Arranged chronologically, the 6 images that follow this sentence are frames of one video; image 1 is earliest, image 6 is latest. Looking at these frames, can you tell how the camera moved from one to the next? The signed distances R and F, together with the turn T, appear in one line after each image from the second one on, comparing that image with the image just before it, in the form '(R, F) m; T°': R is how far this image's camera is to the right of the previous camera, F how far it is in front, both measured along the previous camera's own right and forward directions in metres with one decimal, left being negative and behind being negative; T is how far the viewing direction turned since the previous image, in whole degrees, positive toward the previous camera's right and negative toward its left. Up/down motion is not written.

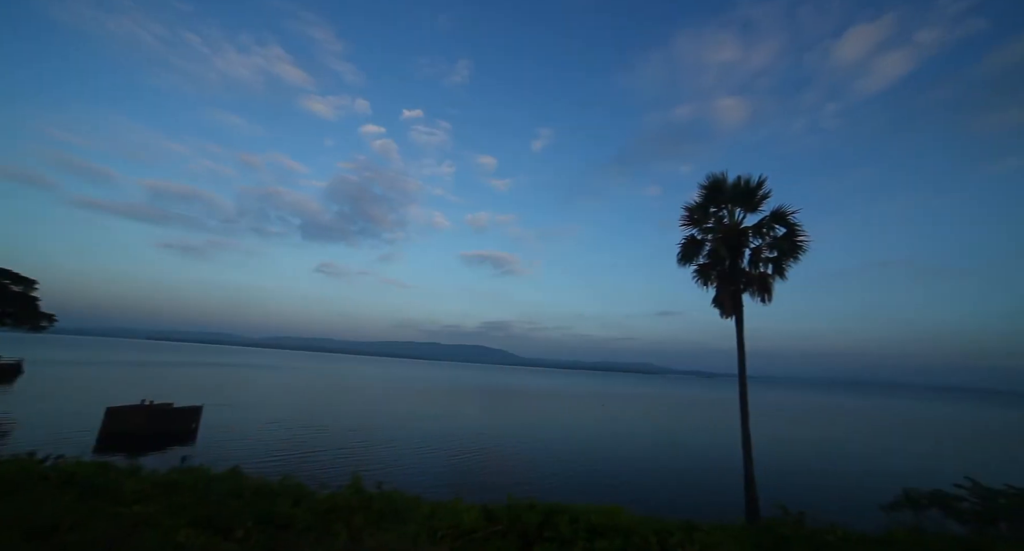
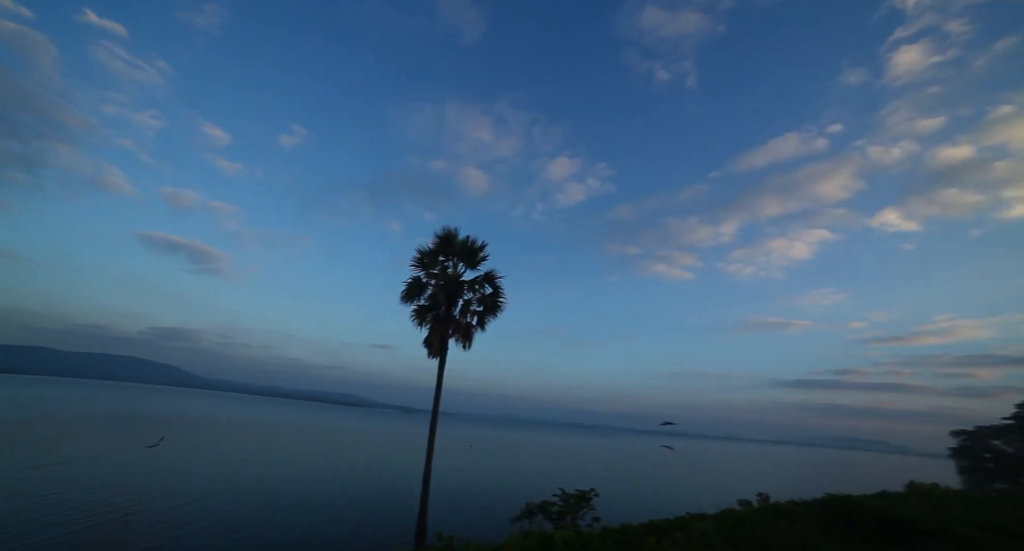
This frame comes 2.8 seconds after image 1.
(+9.6, +3.8) m; +34°
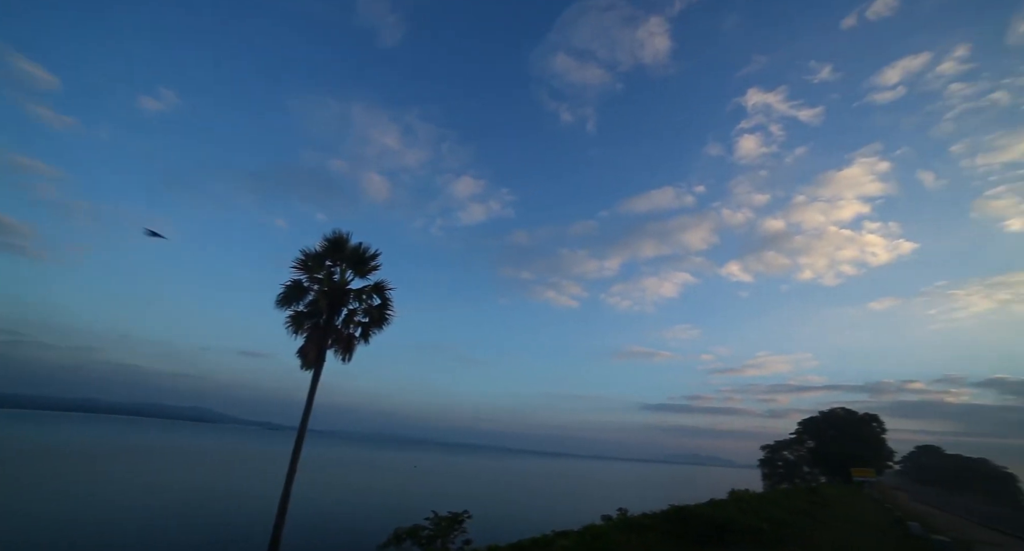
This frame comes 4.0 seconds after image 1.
(-1.1, -6.2) m; +13°
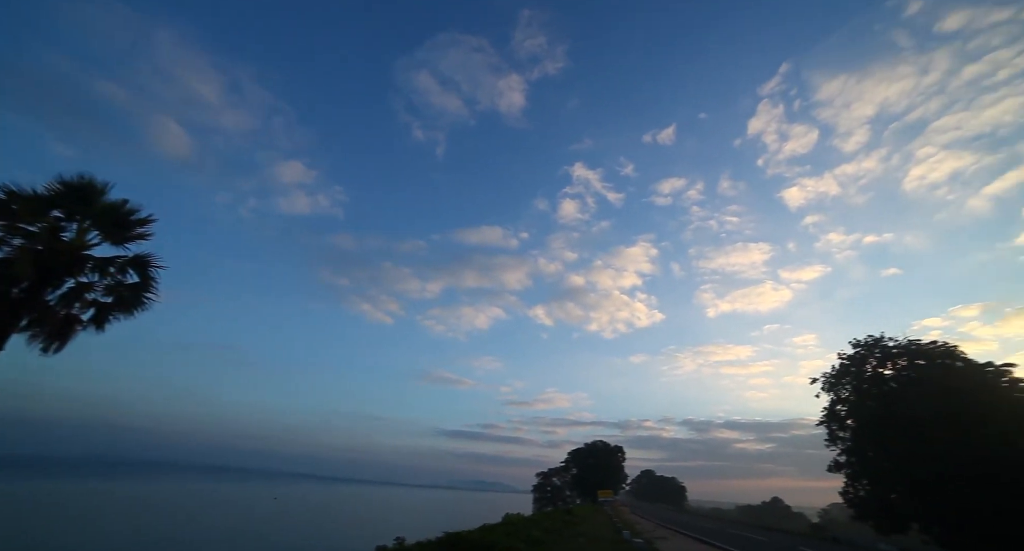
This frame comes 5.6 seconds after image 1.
(-0.3, -1.5) m; +22°
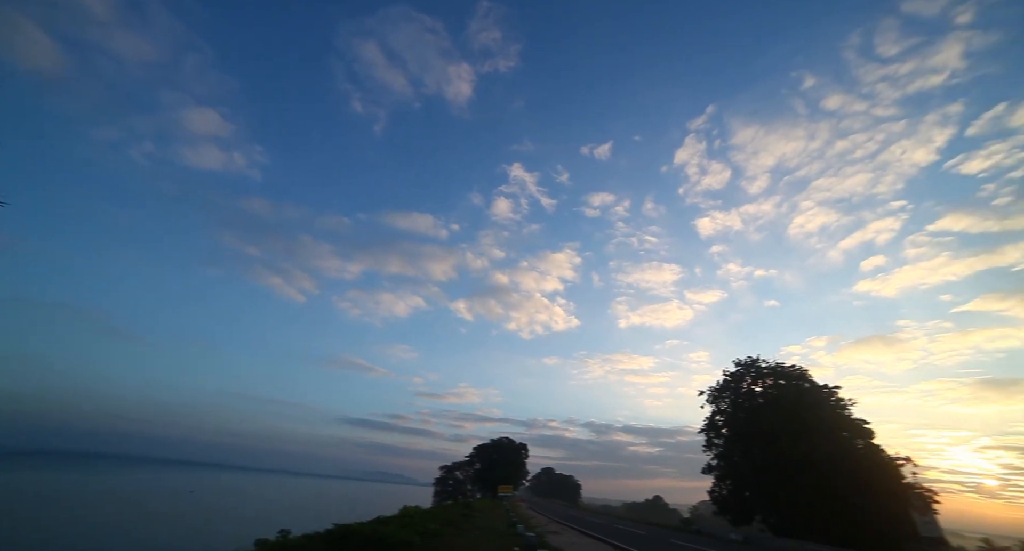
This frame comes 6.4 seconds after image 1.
(0.0, -0.1) m; +10°
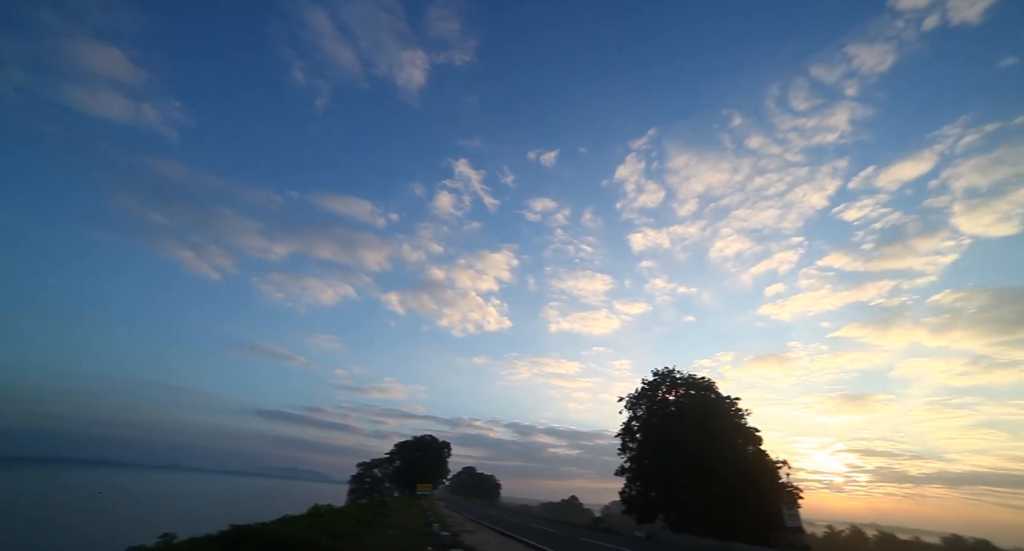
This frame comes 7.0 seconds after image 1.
(0.0, 0.0) m; +8°
